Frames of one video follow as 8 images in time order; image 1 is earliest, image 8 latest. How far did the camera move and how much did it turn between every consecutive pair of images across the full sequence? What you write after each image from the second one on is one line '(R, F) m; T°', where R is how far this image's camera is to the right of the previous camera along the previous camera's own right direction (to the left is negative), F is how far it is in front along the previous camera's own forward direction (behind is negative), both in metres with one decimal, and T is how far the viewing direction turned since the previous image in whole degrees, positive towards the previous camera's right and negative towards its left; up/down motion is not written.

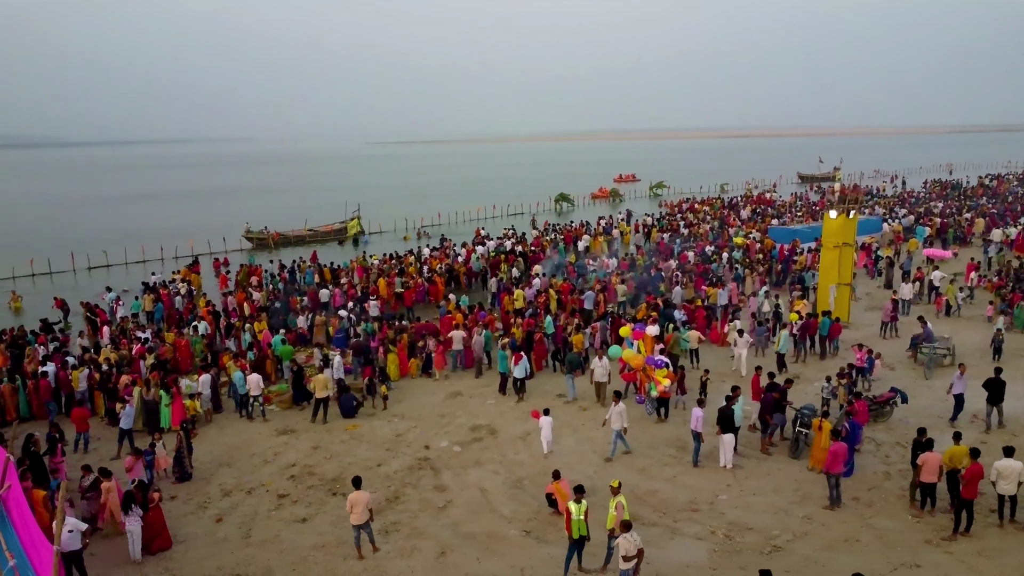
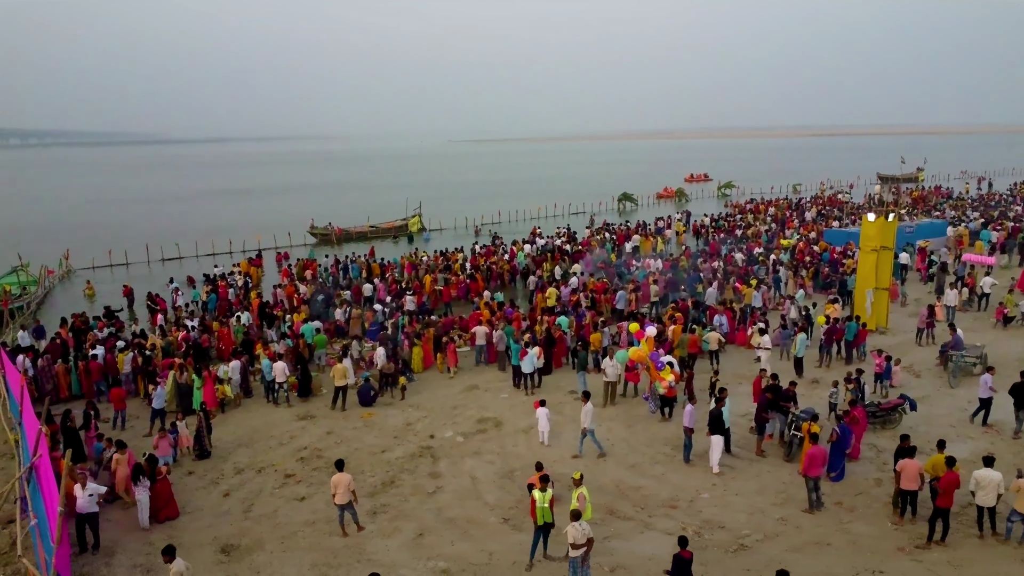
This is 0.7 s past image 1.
(+1.2, -0.4) m; -6°
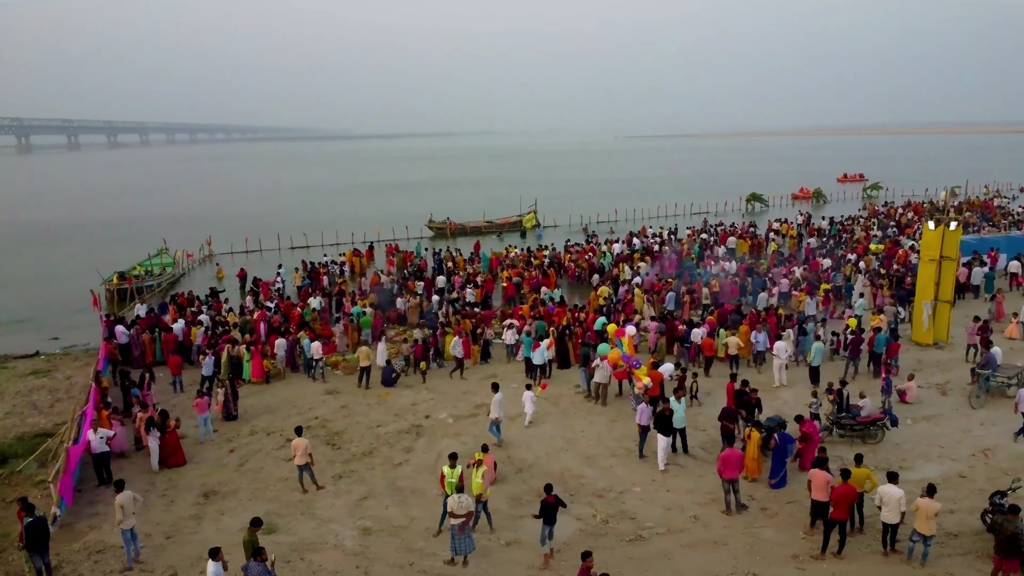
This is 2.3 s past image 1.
(+3.1, -0.6) m; -12°
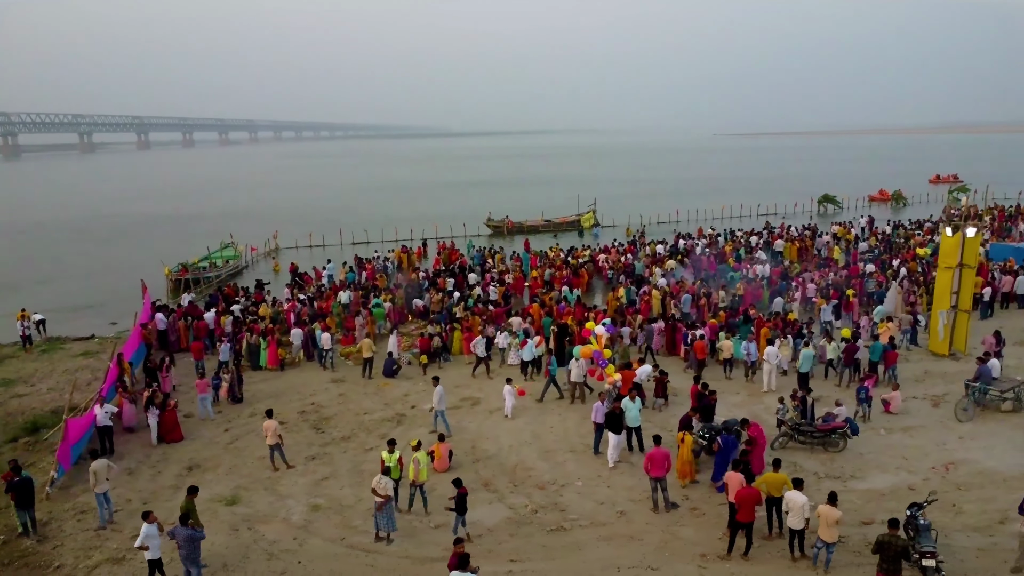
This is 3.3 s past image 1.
(+2.1, -0.5) m; -7°
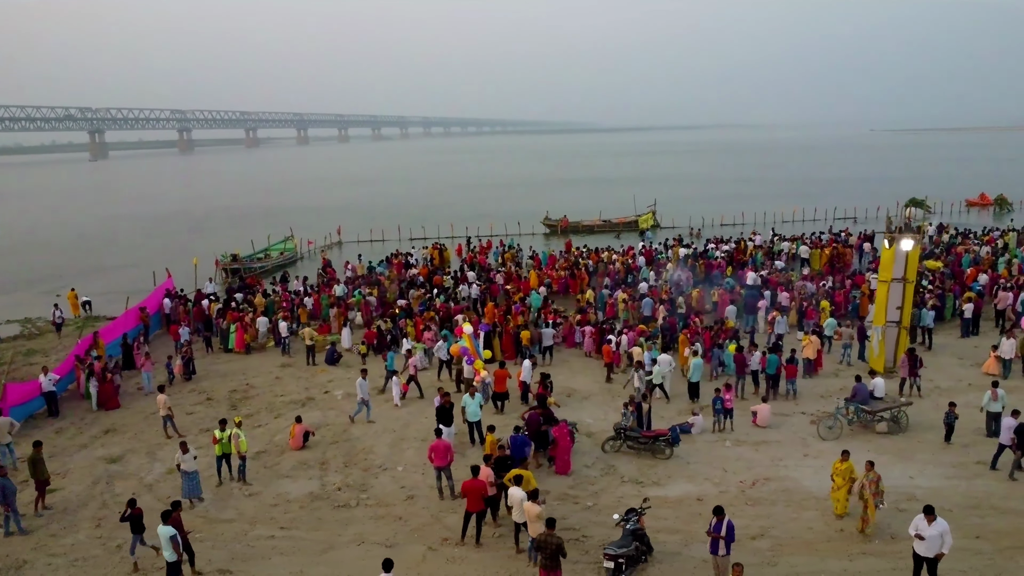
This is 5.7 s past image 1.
(+5.1, -0.5) m; -11°
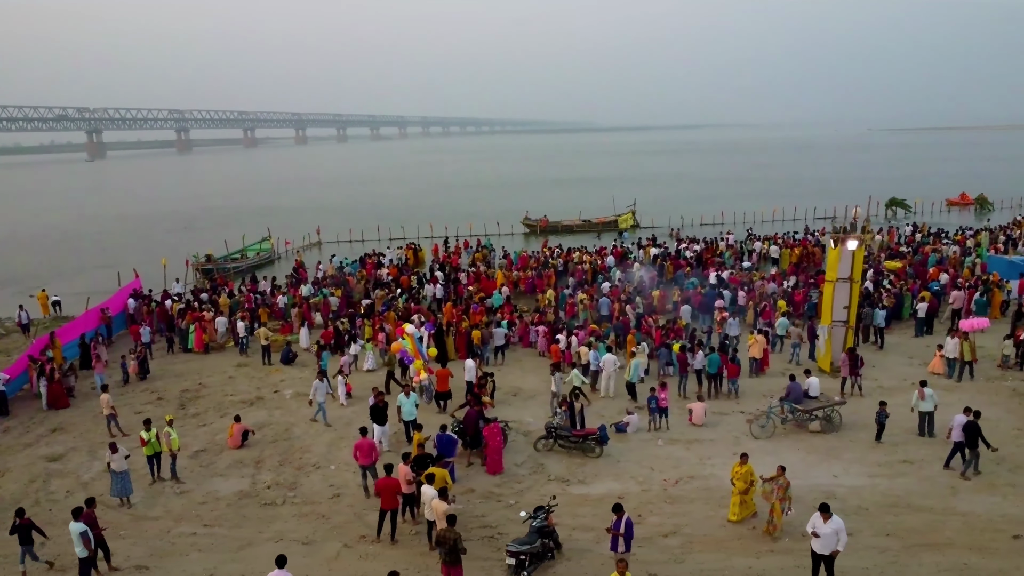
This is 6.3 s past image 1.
(+1.2, -0.1) m; 0°
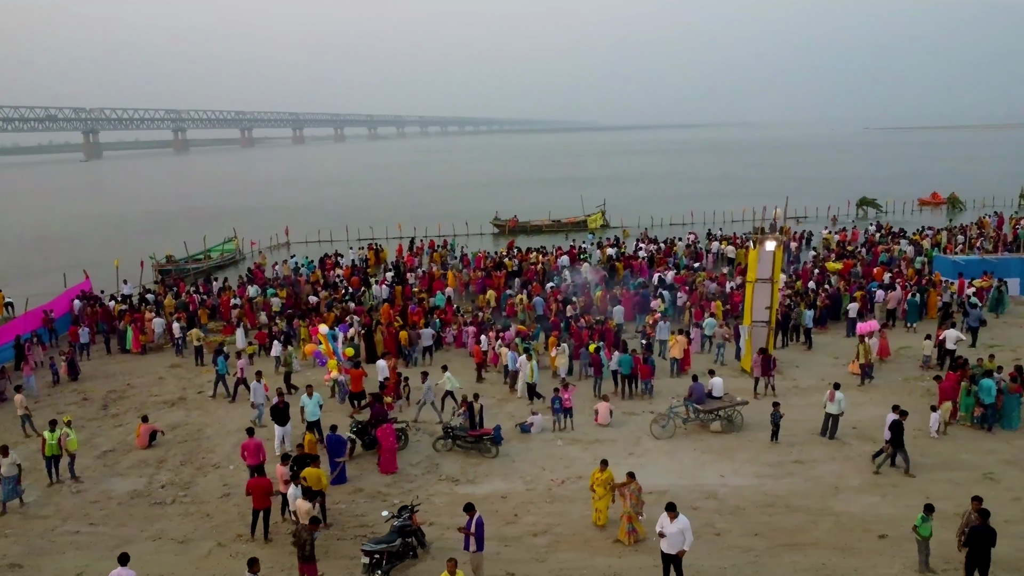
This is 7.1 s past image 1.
(+1.8, -0.1) m; 0°
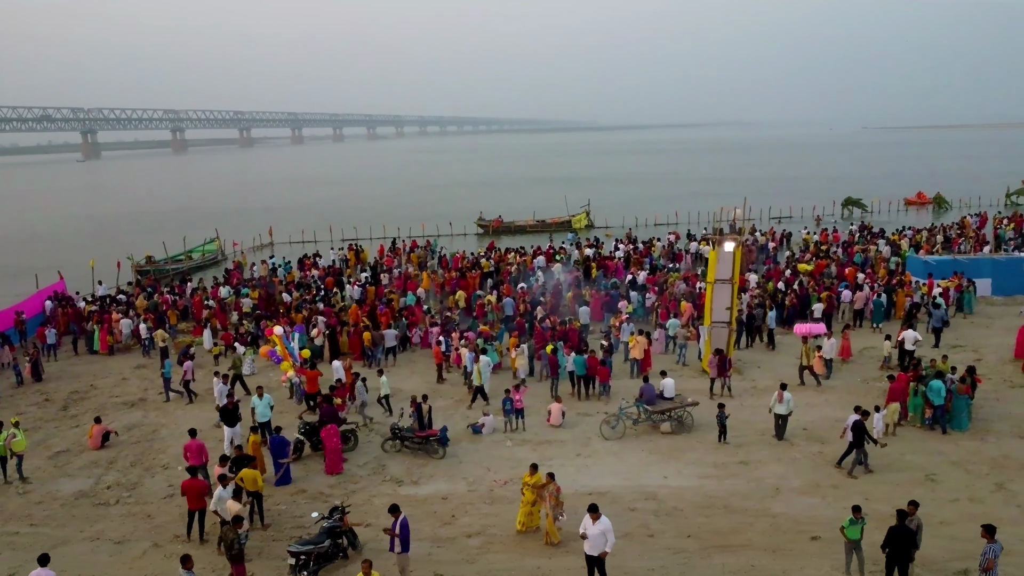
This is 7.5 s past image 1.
(+0.9, 0.0) m; 0°
